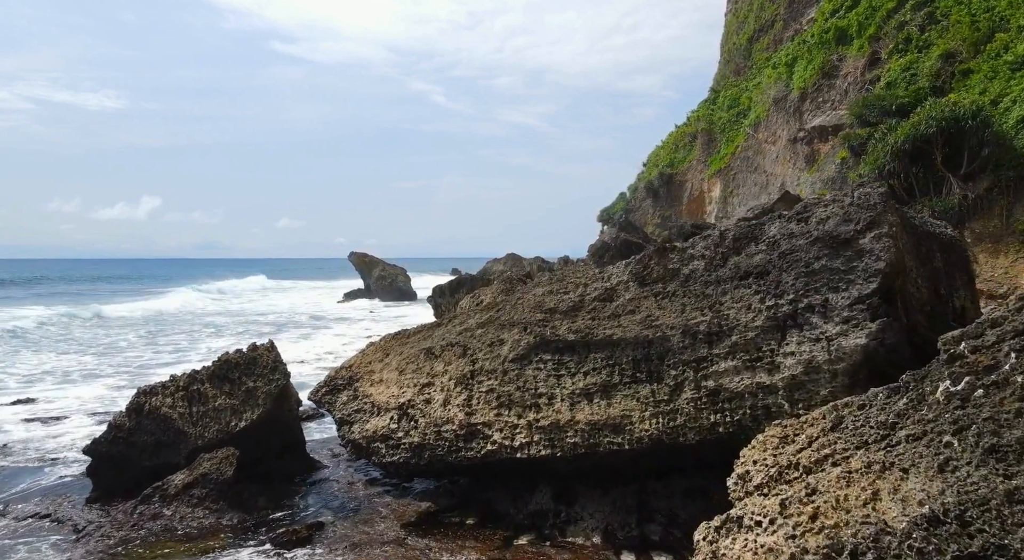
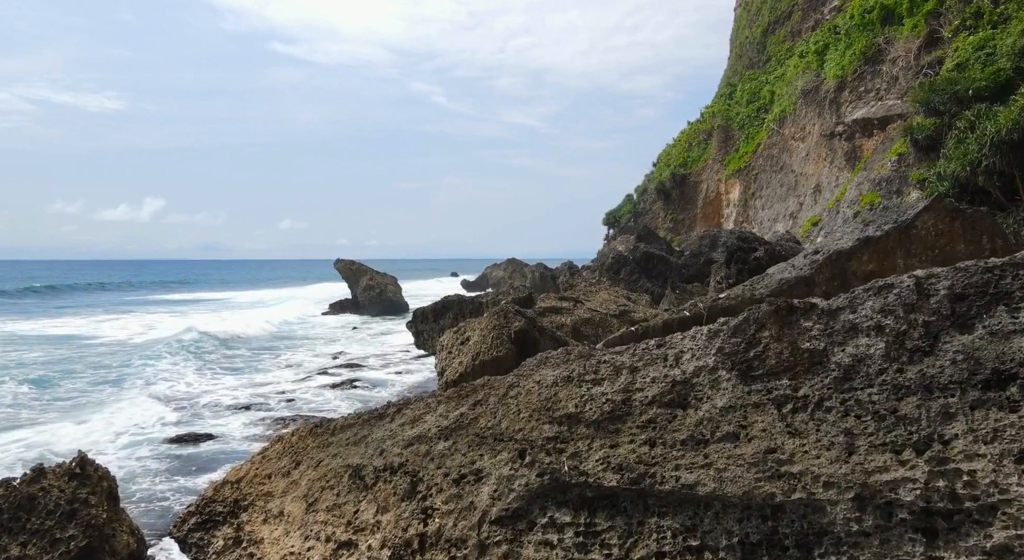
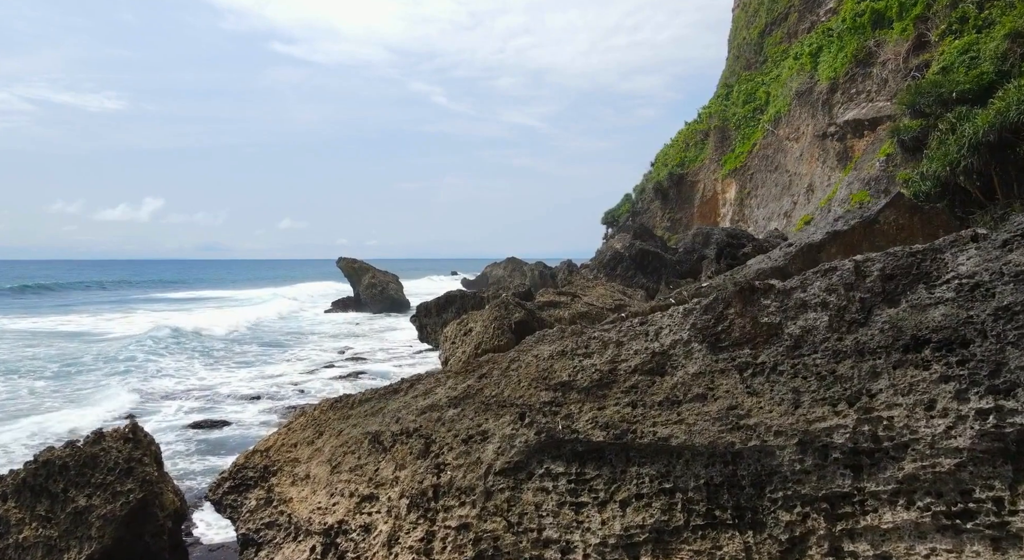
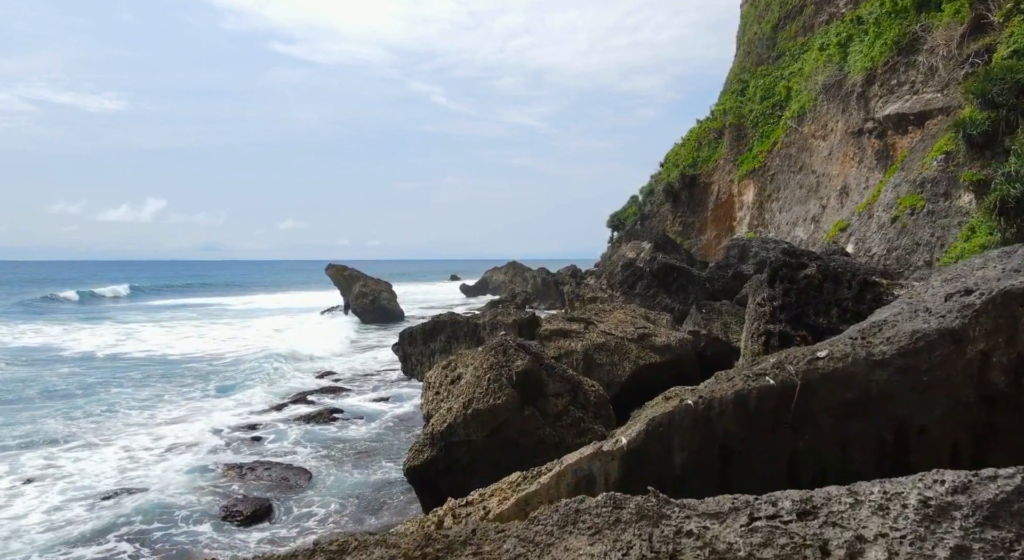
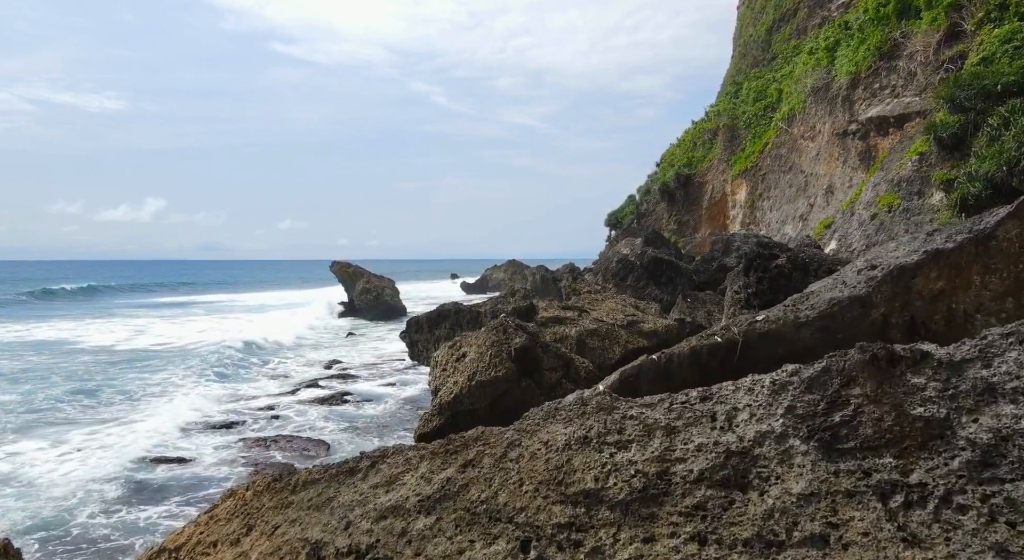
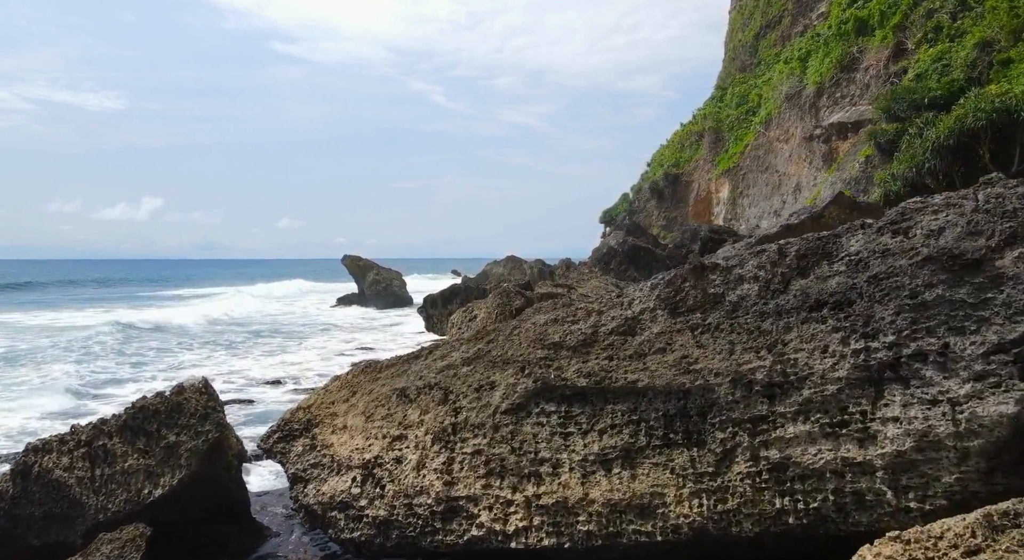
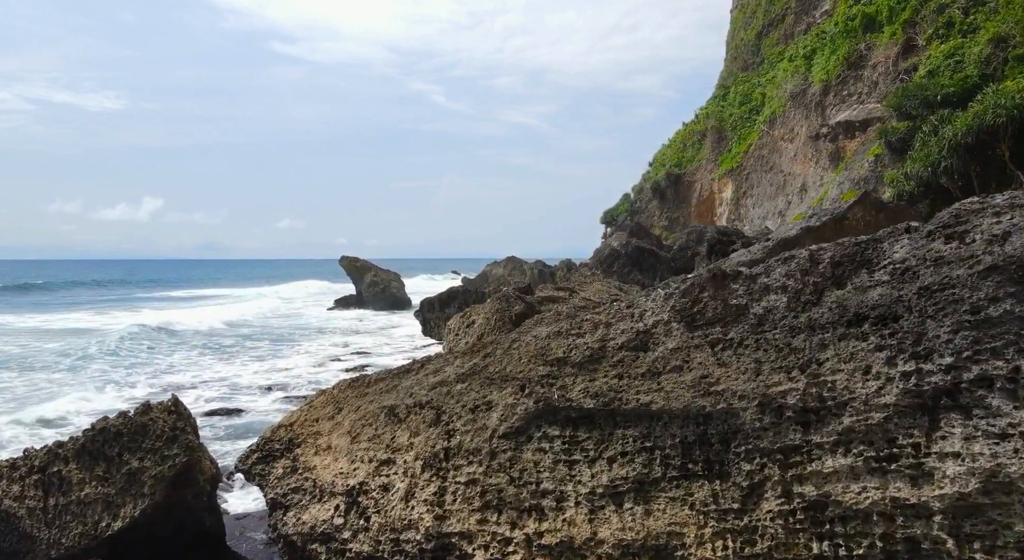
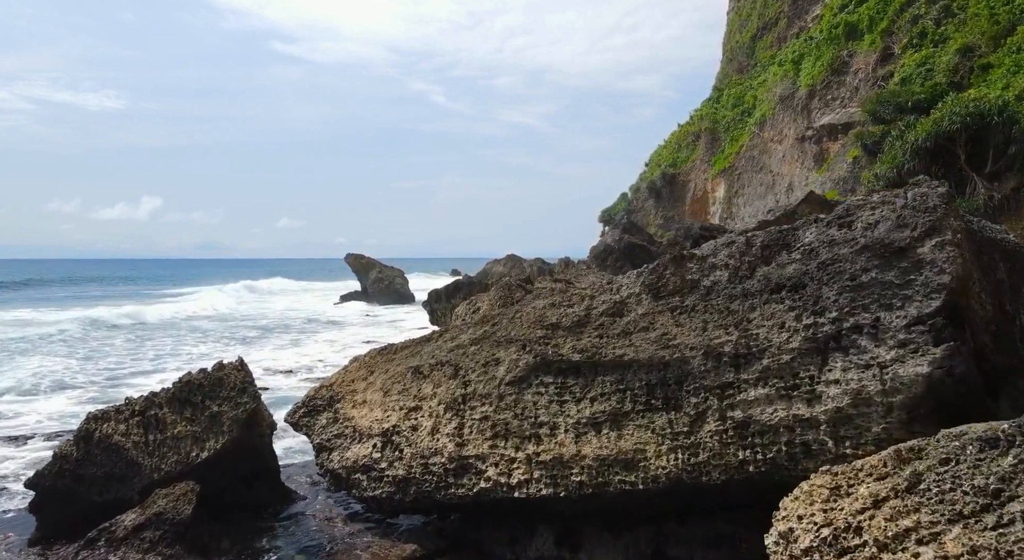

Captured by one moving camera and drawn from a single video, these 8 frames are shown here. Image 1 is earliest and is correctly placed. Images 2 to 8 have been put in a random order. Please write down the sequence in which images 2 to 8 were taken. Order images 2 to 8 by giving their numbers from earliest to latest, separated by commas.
8, 6, 7, 3, 2, 5, 4
